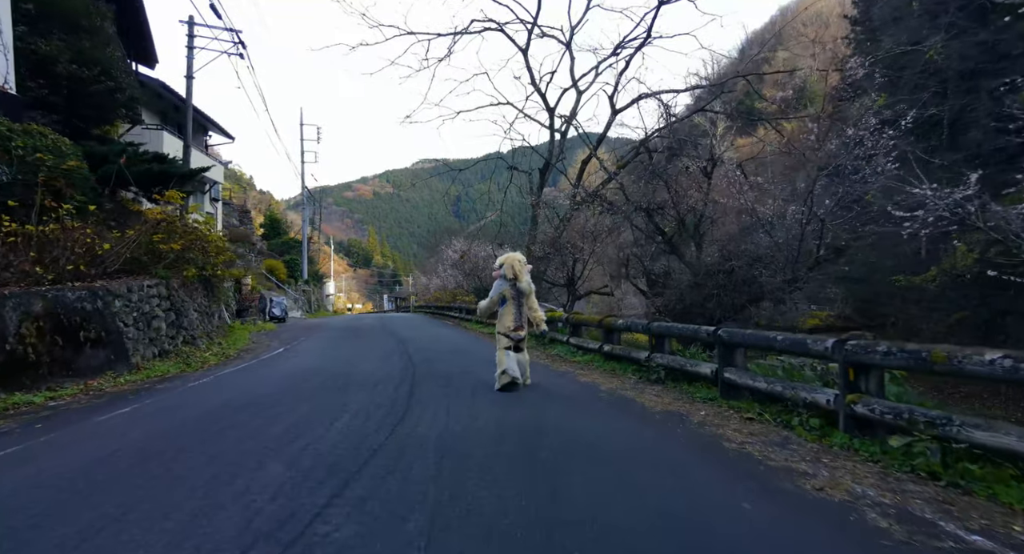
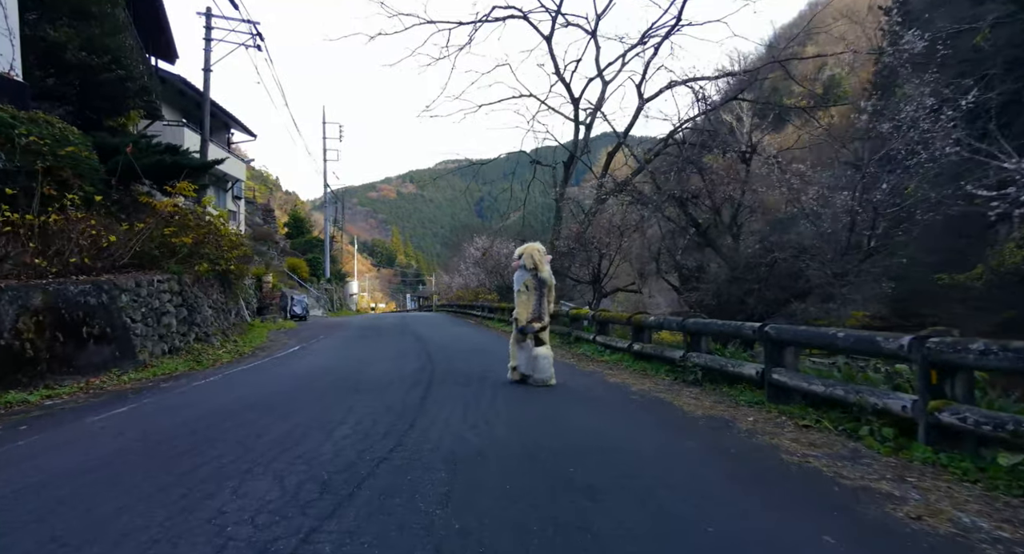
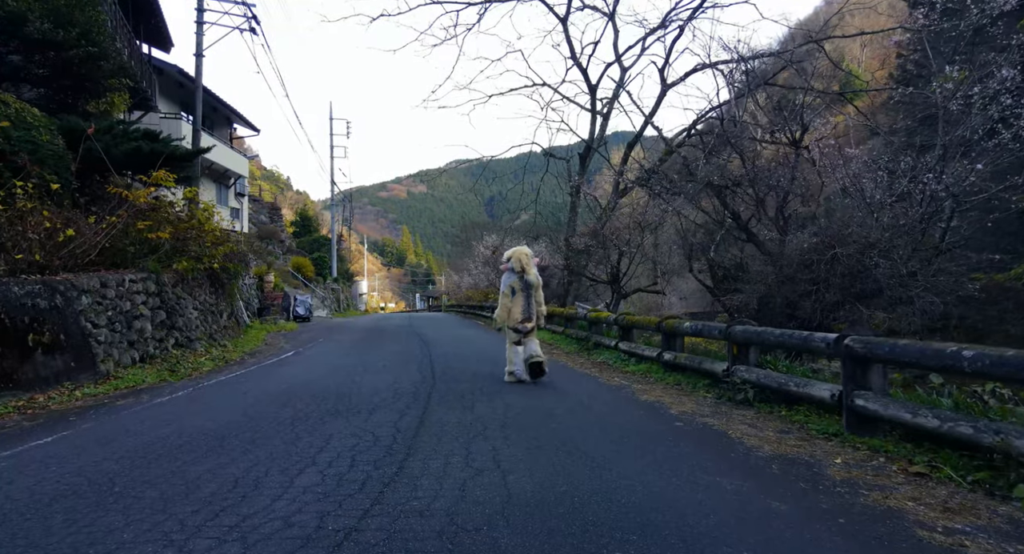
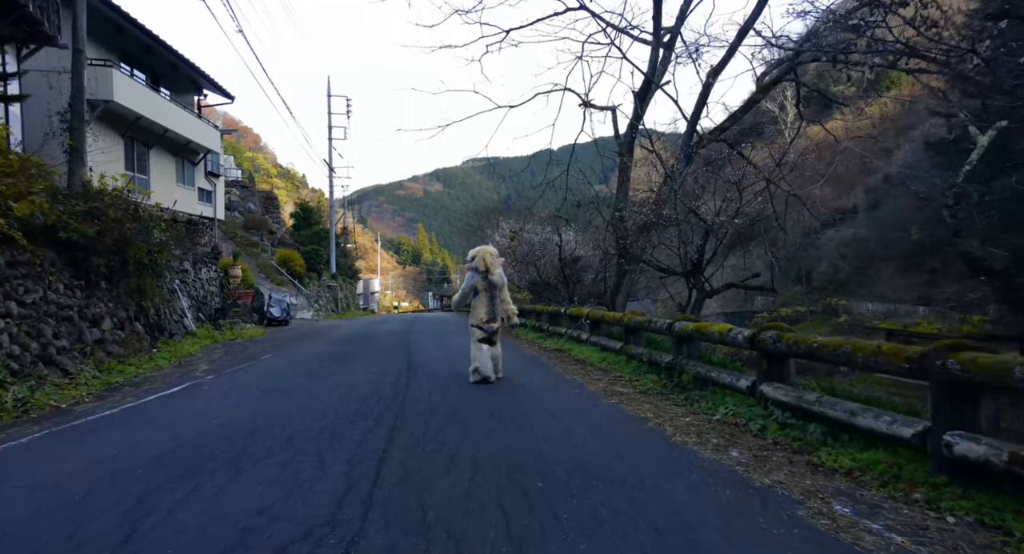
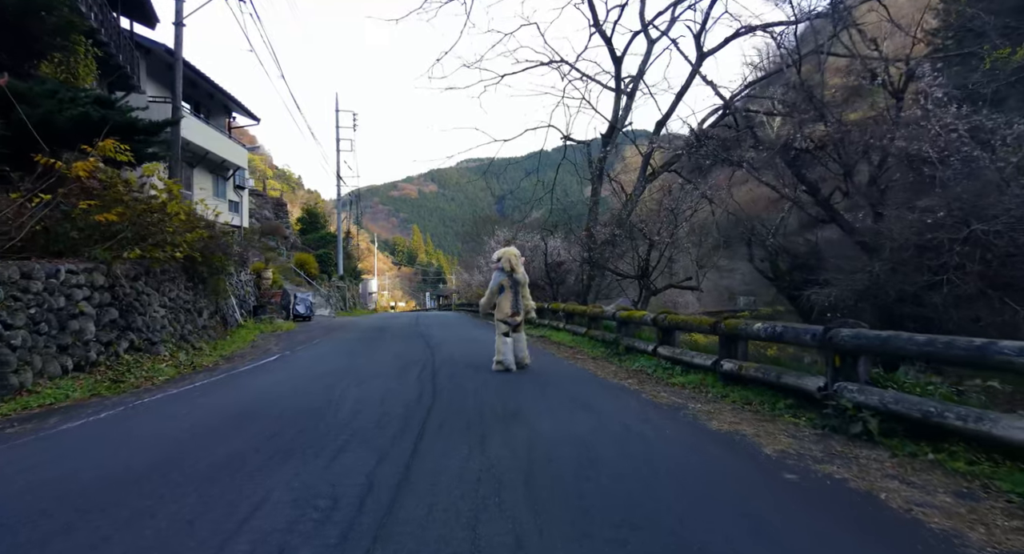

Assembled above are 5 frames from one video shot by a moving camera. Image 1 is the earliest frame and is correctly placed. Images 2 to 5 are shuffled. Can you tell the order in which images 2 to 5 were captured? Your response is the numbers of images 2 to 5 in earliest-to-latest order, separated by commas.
2, 3, 5, 4
